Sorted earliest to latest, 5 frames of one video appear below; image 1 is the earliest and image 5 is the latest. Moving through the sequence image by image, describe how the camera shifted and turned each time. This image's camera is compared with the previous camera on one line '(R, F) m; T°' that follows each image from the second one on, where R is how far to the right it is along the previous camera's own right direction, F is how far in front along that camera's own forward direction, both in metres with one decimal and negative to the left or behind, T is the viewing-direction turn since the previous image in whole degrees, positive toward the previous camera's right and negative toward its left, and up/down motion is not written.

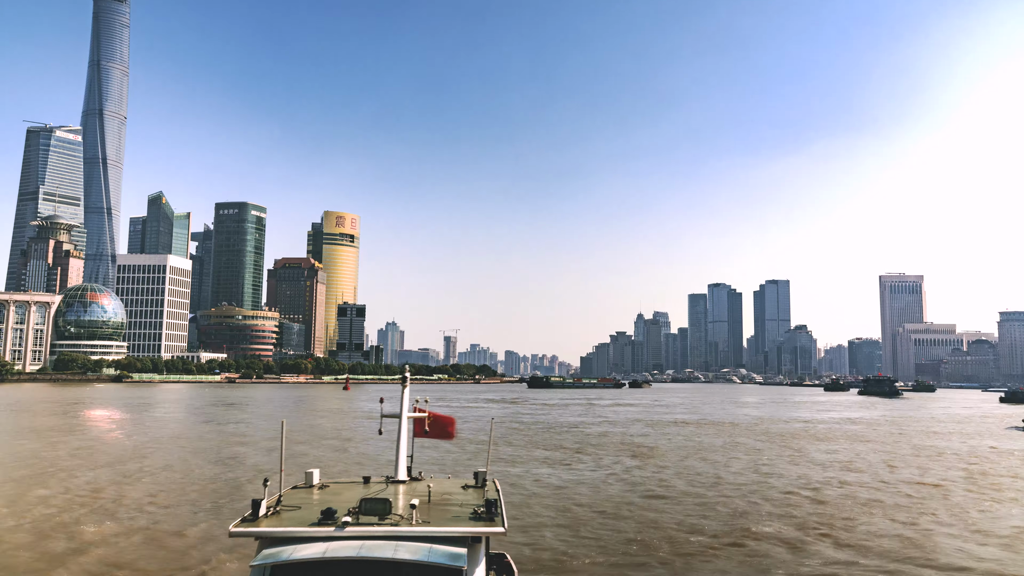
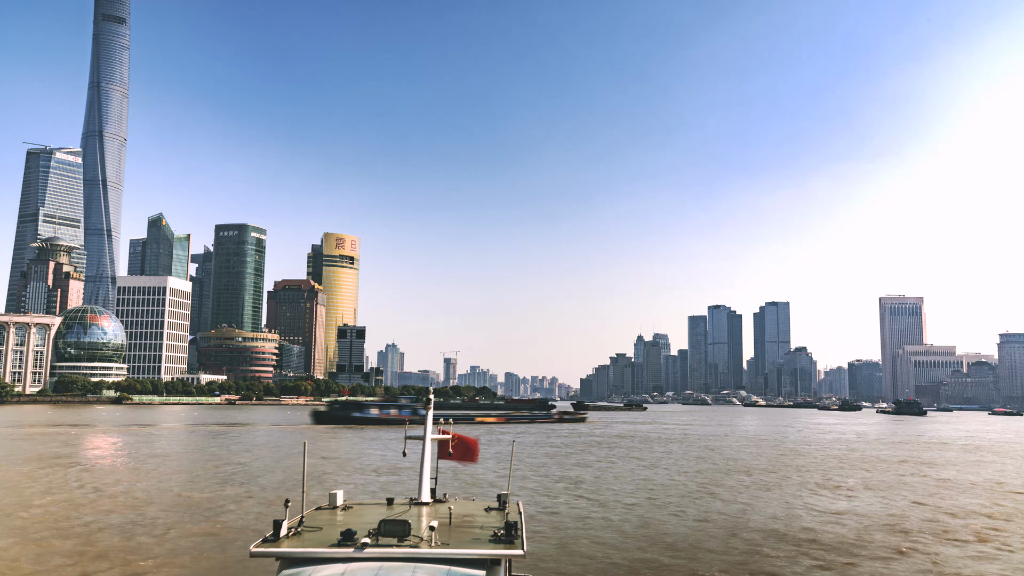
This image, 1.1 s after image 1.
(-0.8, -0.6) m; 0°
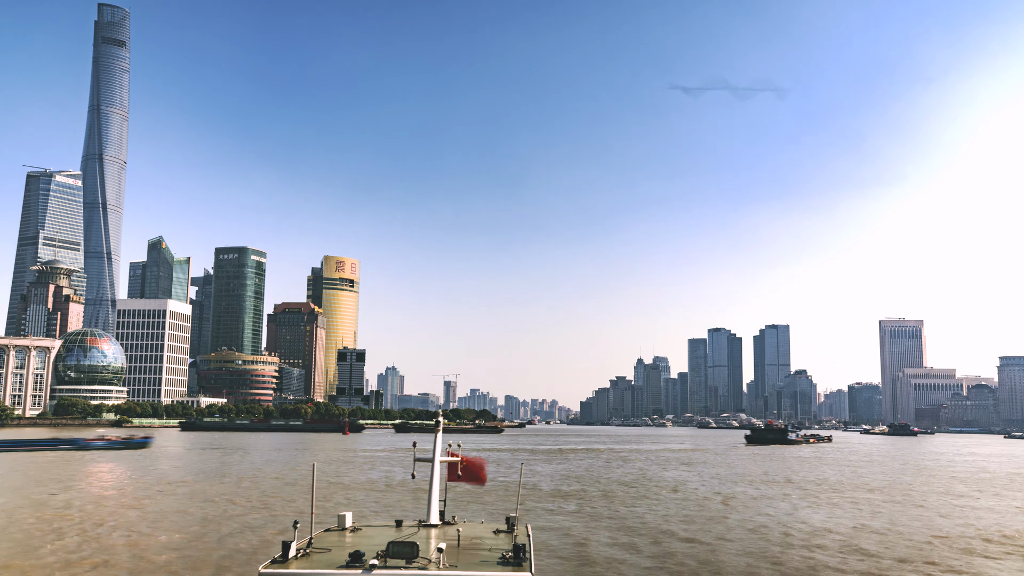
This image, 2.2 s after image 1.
(-0.6, -0.6) m; 0°
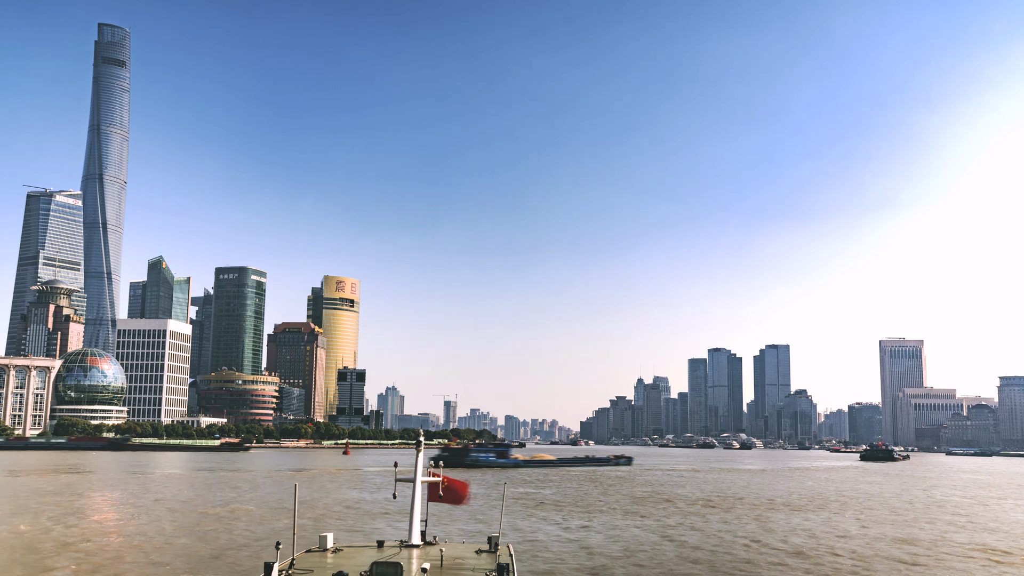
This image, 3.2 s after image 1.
(-0.6, -0.7) m; 0°
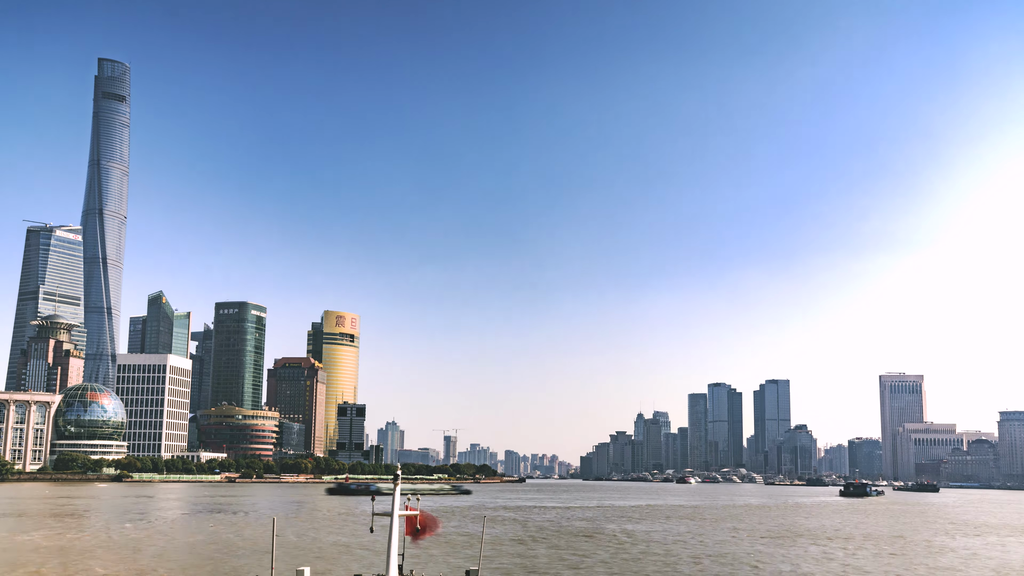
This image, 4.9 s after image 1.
(-0.9, -1.5) m; 0°
